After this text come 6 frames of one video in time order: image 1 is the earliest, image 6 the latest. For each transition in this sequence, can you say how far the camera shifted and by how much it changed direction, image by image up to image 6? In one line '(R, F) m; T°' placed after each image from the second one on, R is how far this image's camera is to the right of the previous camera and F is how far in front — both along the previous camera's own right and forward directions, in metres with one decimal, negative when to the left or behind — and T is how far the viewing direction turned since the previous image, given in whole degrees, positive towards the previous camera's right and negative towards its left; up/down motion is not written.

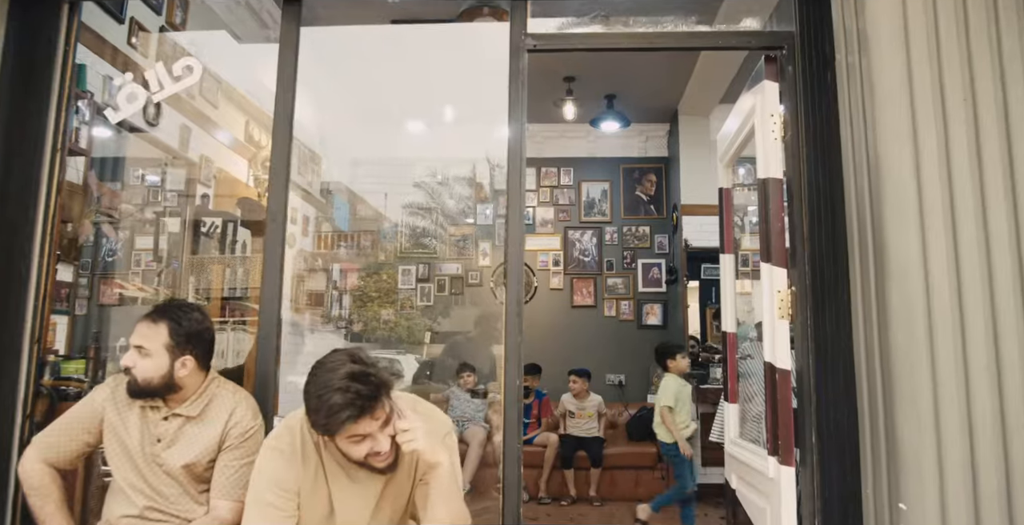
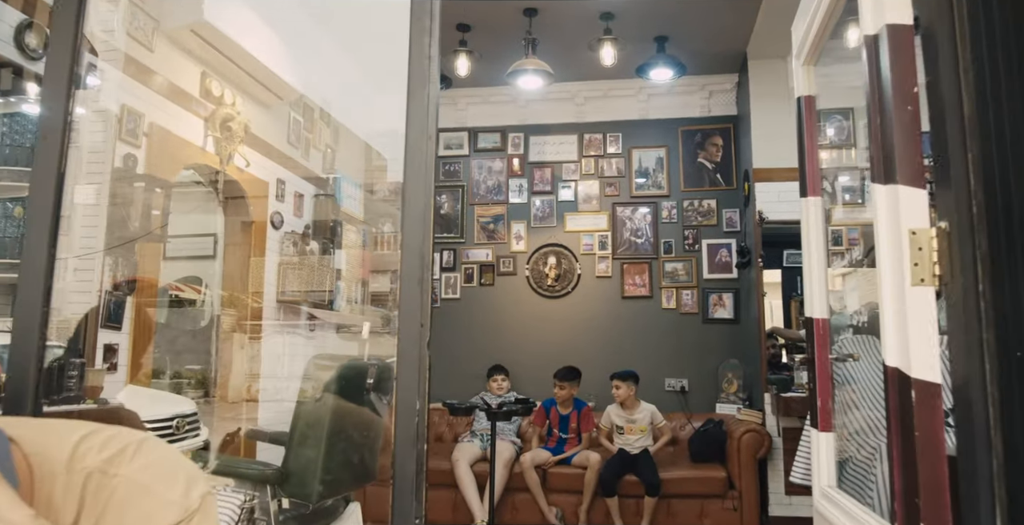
(+0.3, +0.9) m; -7°
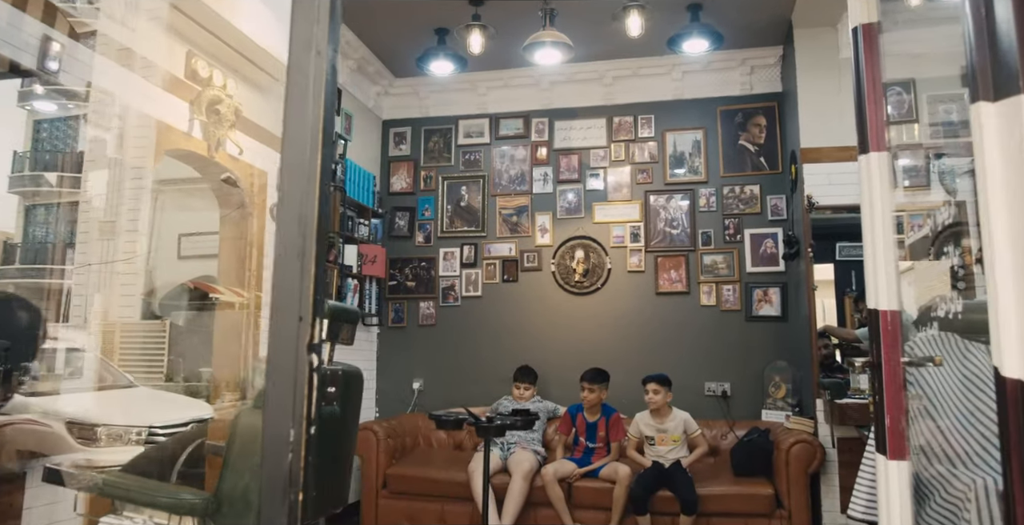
(+0.2, +0.4) m; -4°
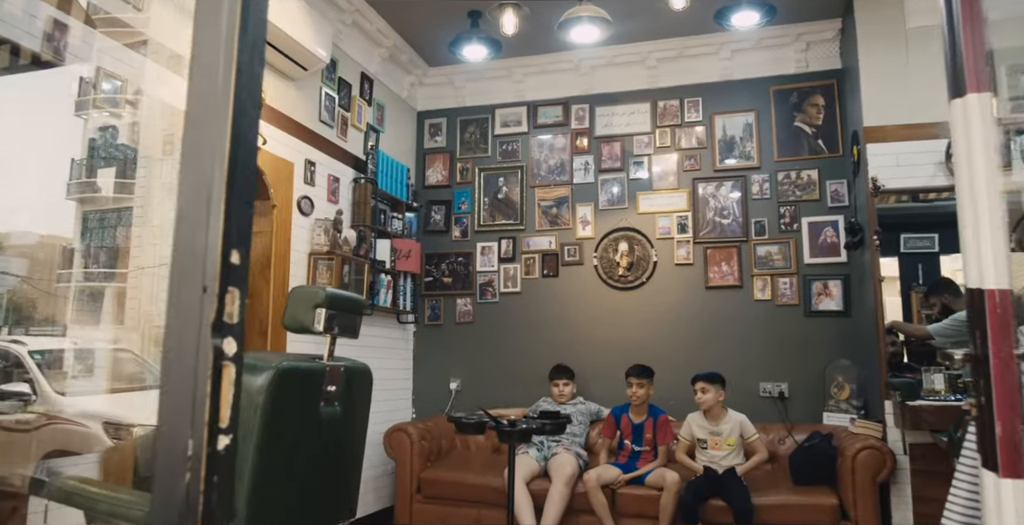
(+0.1, +0.2) m; -4°
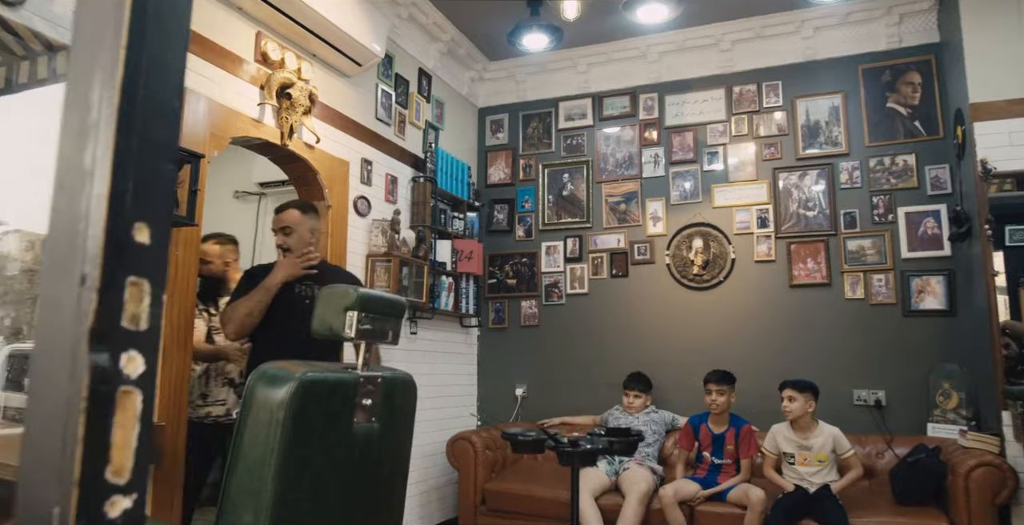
(0.0, +0.2) m; -6°
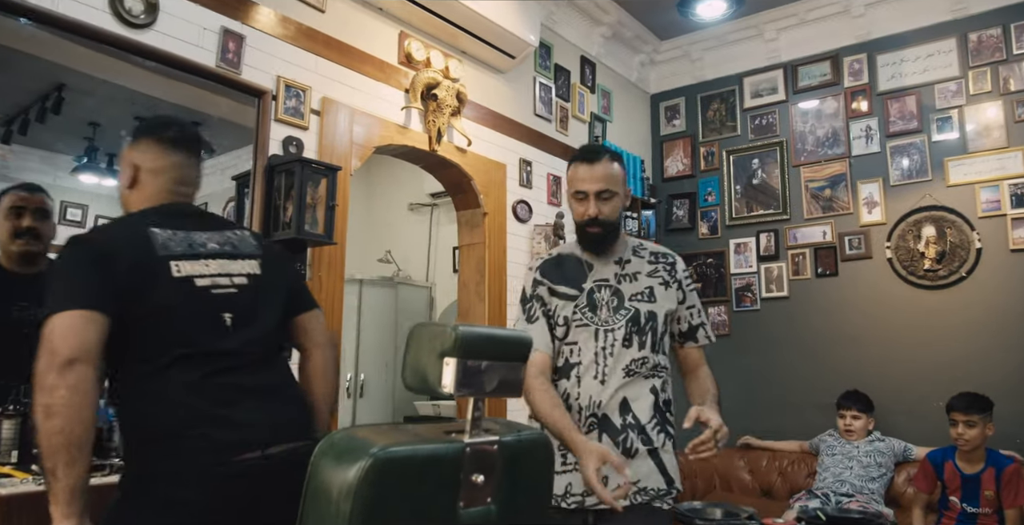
(0.0, +0.3) m; -16°
